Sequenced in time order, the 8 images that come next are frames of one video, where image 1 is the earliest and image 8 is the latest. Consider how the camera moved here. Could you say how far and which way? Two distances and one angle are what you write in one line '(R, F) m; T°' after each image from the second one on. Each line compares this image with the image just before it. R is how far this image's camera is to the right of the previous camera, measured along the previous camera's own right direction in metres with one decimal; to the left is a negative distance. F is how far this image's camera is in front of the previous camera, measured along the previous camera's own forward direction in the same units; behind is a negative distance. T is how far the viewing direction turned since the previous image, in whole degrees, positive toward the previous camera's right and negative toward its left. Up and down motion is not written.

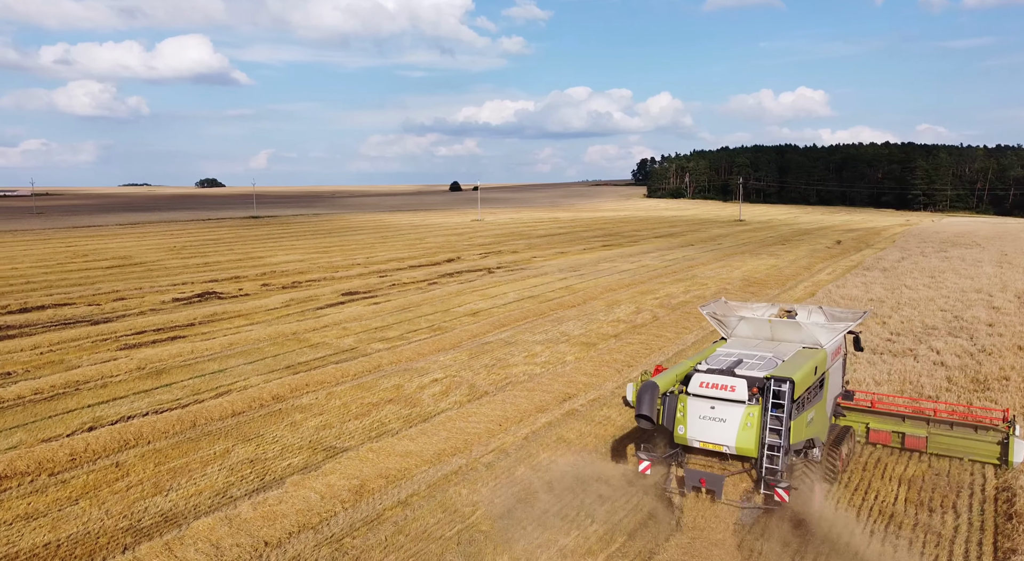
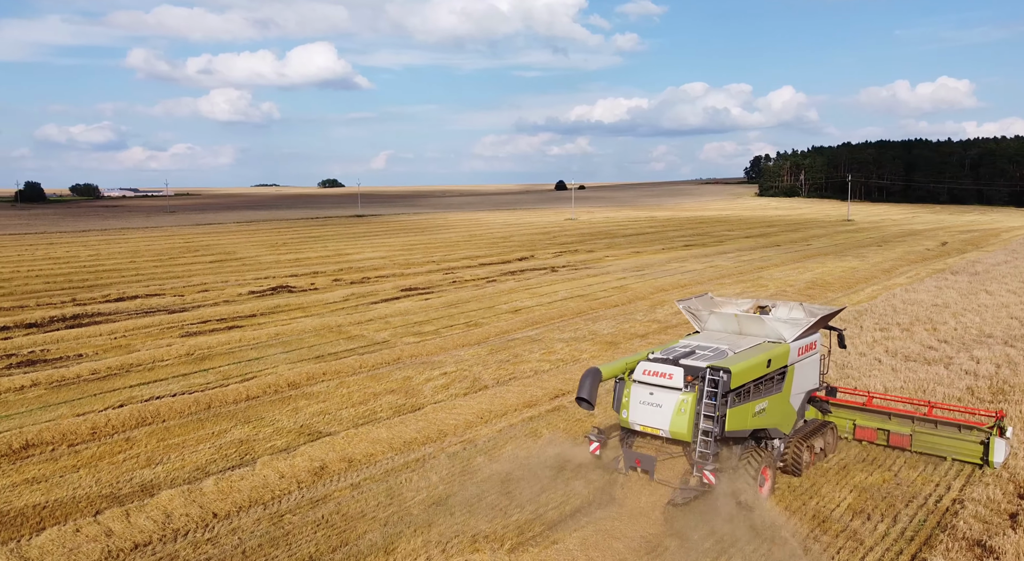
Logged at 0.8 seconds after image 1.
(+2.0, -0.2) m; -9°
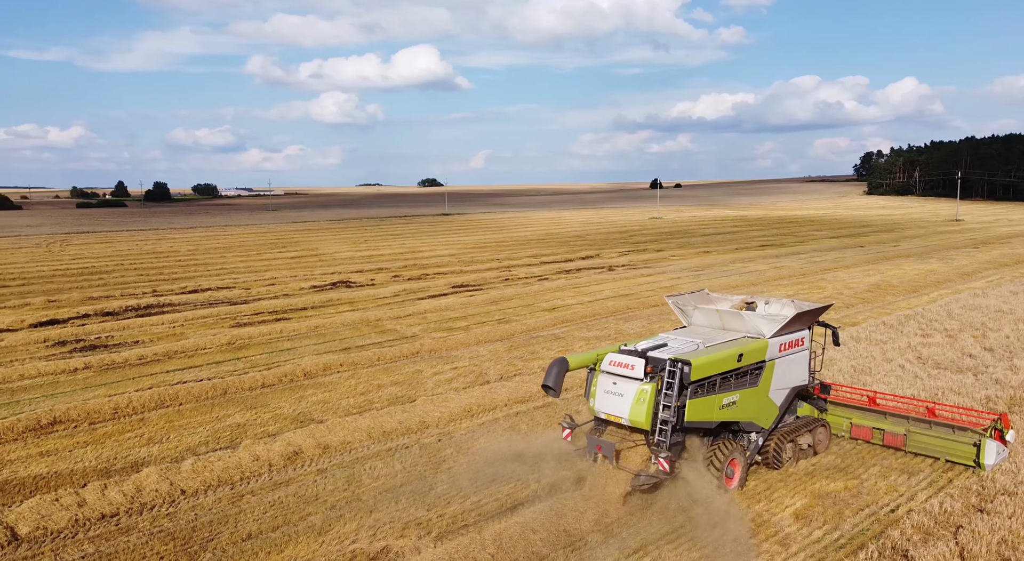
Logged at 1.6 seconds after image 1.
(+1.8, 0.0) m; -8°
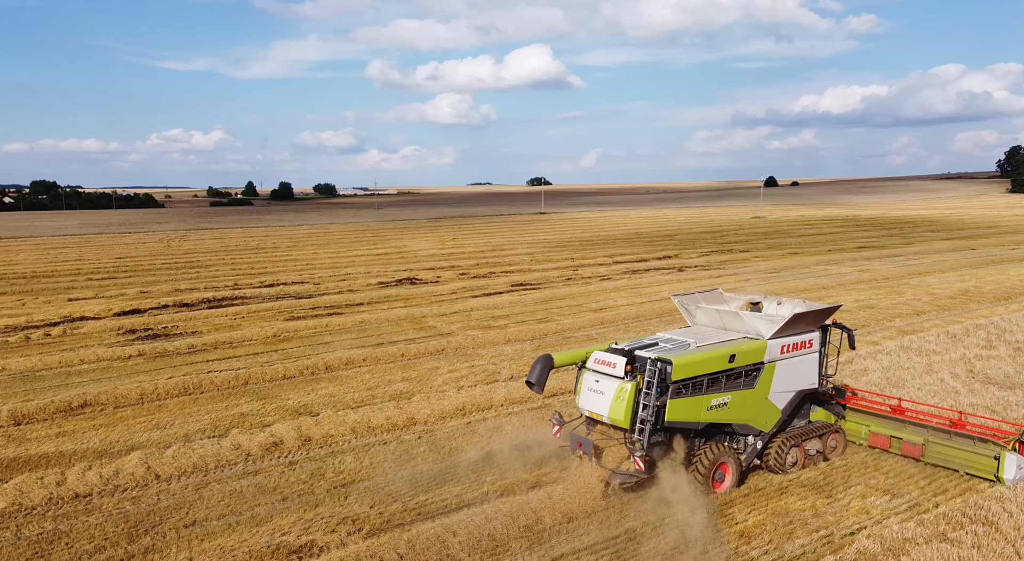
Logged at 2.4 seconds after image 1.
(+1.9, +0.3) m; -9°
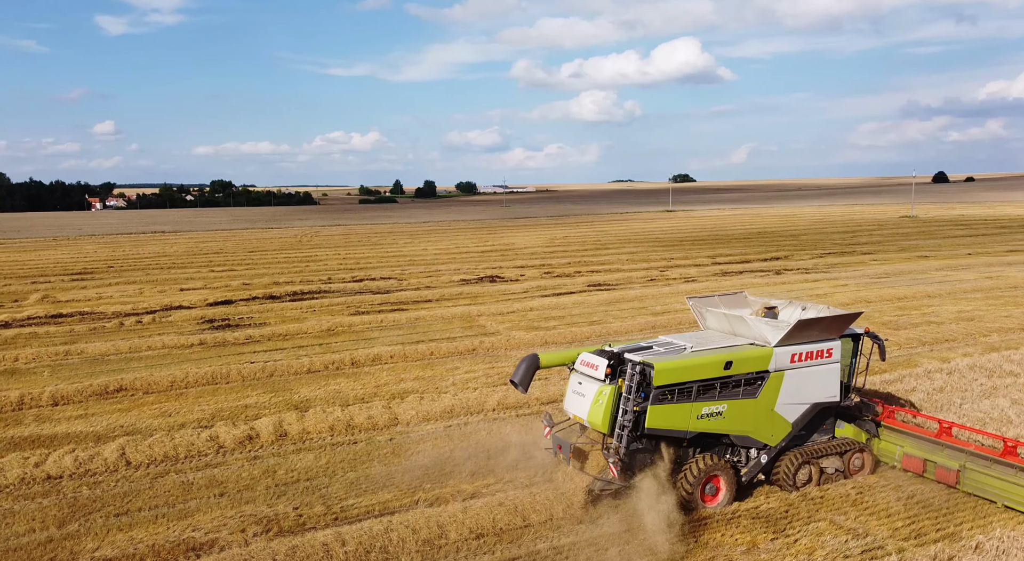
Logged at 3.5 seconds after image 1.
(+2.4, +0.7) m; -11°
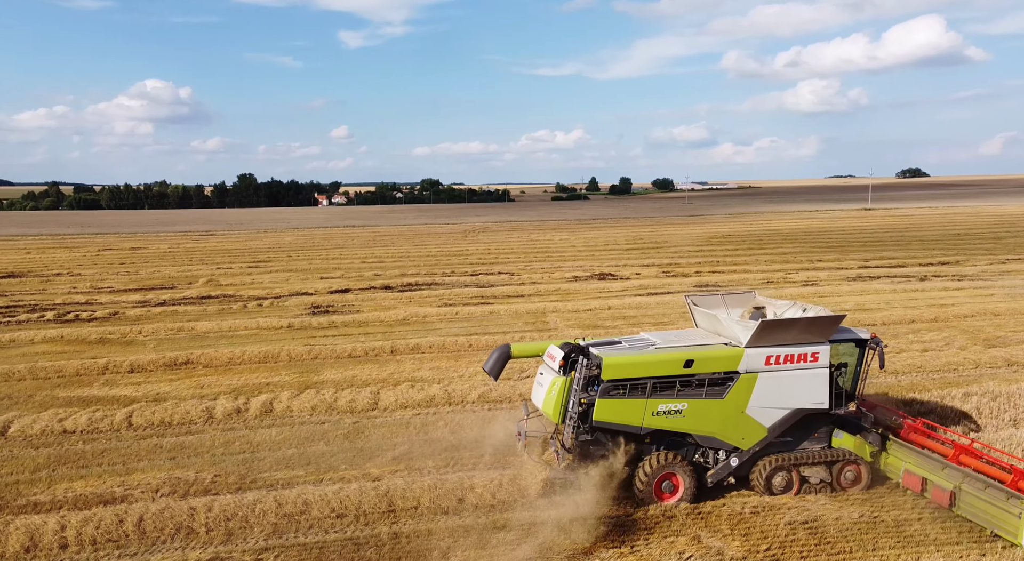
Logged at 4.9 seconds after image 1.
(+3.5, +0.5) m; -16°
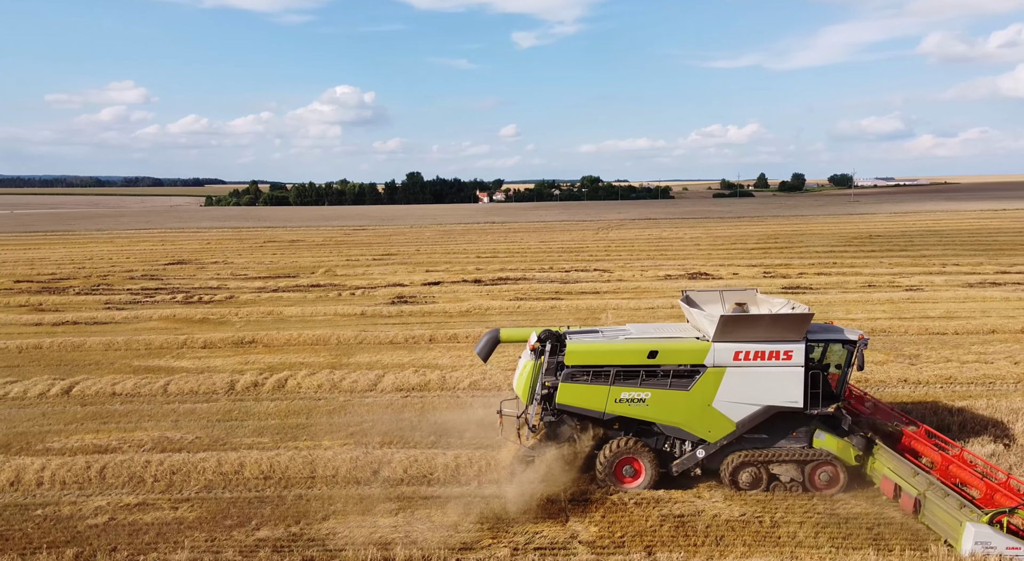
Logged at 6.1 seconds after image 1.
(+3.0, -0.1) m; -13°
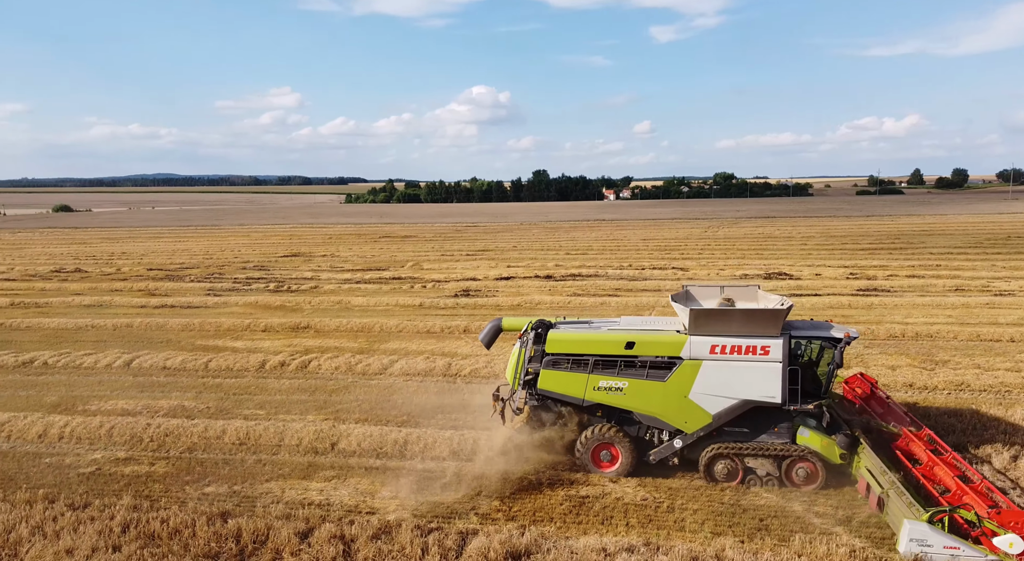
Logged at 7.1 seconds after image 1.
(+2.4, -0.3) m; -10°
